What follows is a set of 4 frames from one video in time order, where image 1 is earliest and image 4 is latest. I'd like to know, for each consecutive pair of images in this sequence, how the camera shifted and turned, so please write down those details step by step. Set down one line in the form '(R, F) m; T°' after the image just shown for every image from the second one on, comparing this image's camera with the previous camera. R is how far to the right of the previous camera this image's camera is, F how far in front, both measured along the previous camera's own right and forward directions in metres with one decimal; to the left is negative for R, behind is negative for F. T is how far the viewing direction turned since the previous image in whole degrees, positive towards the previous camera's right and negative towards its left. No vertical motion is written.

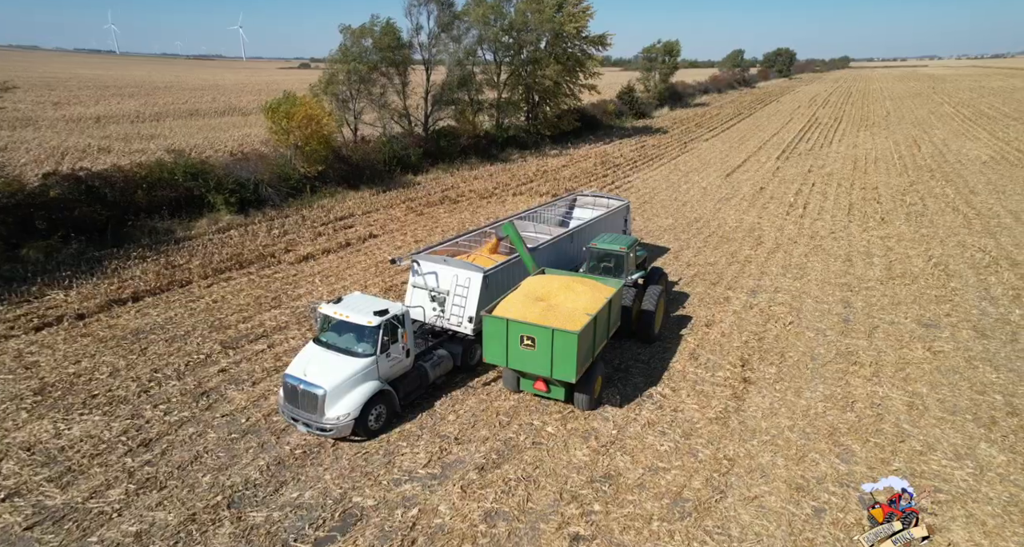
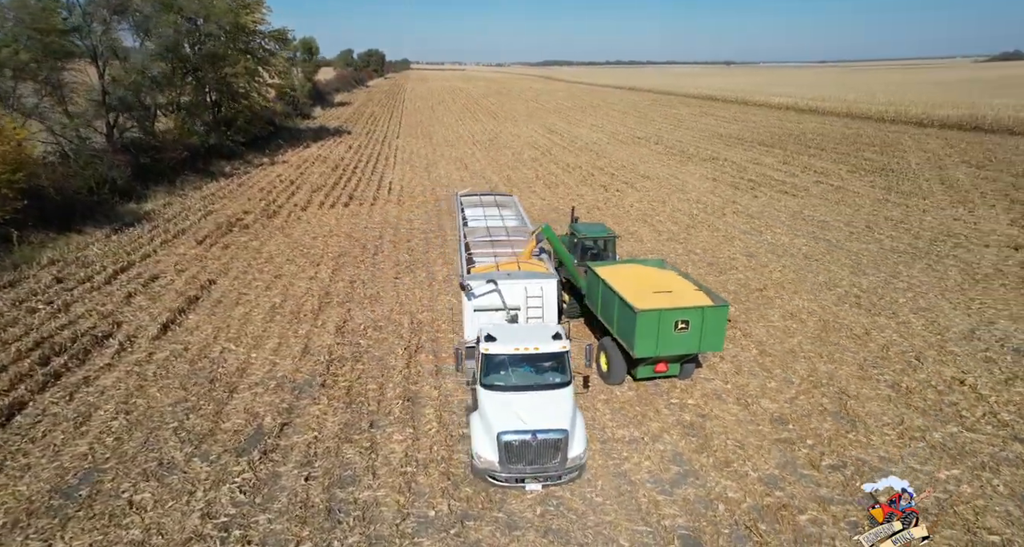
(-6.9, +2.4) m; +33°
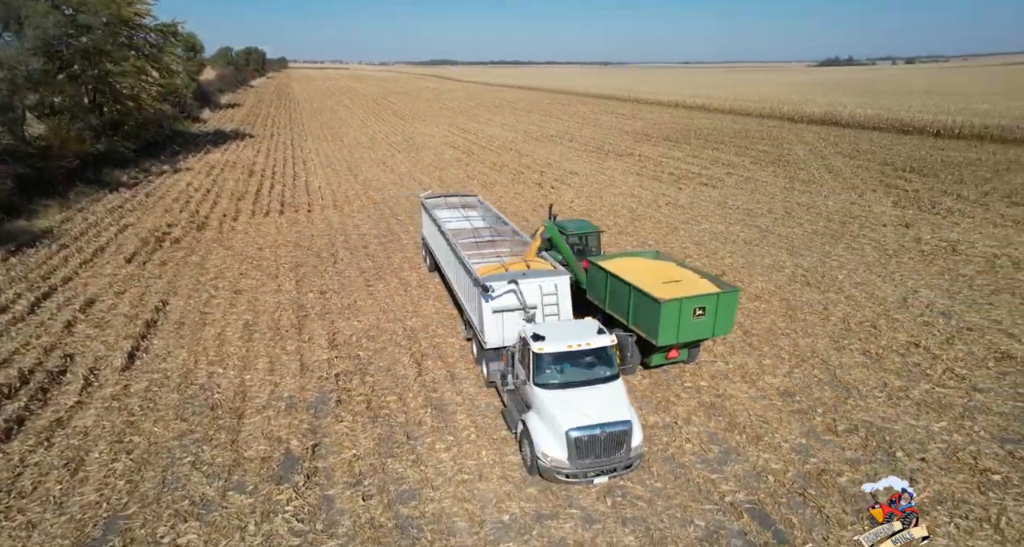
(-1.9, +0.1) m; +9°
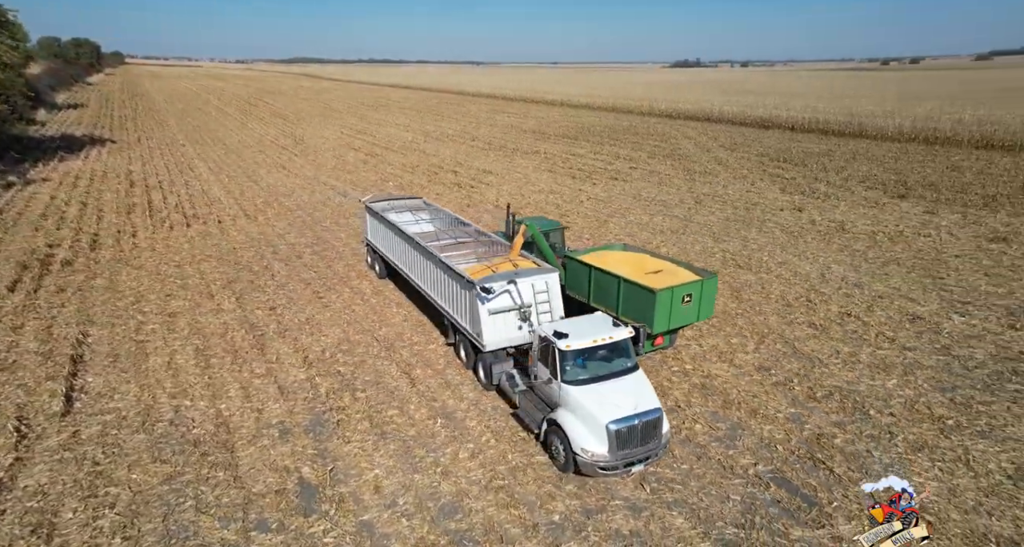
(-1.8, +0.2) m; +11°
